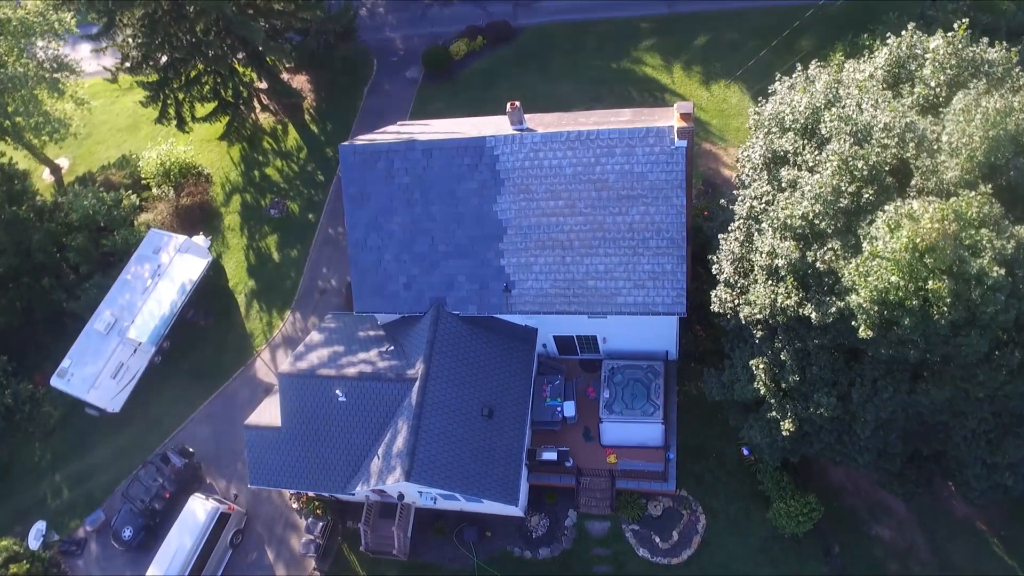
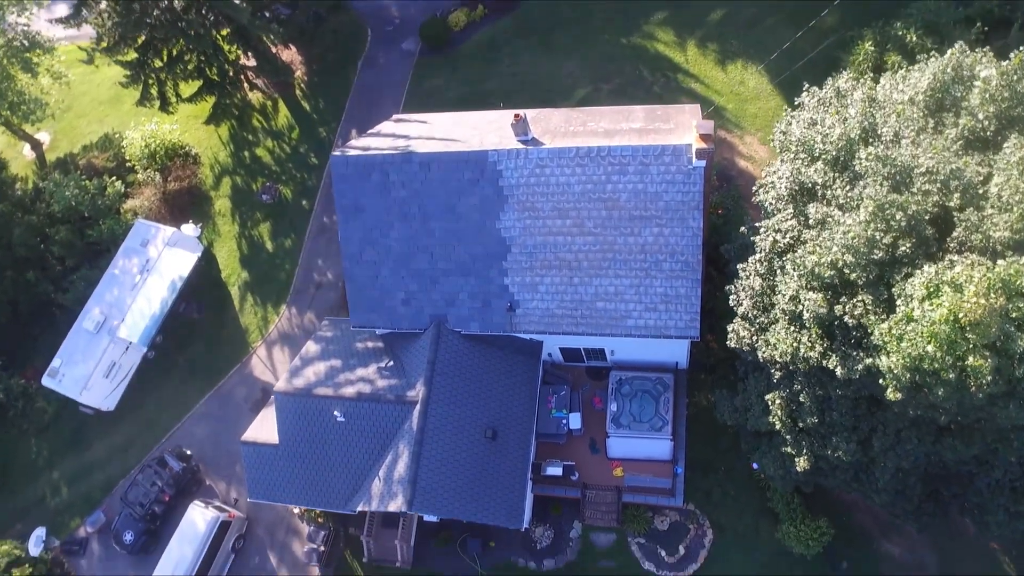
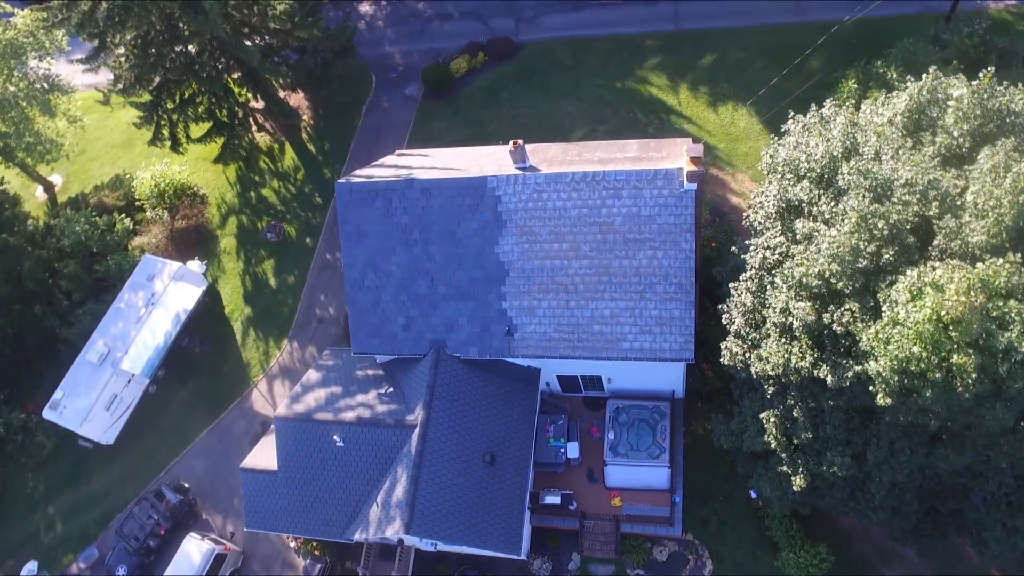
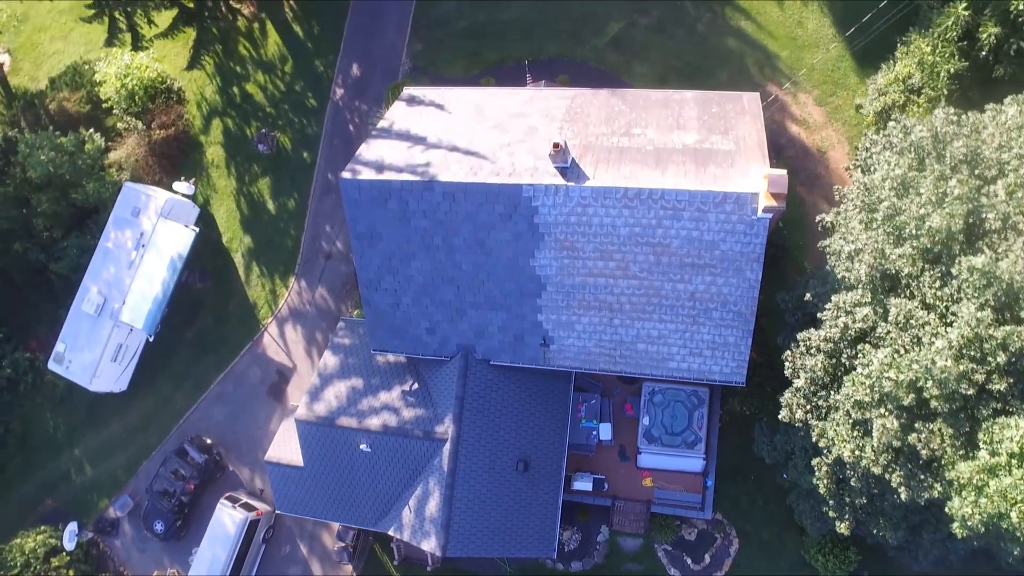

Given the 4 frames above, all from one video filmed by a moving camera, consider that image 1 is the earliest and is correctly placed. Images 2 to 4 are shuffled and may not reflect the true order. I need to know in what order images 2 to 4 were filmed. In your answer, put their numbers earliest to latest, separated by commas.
3, 2, 4
